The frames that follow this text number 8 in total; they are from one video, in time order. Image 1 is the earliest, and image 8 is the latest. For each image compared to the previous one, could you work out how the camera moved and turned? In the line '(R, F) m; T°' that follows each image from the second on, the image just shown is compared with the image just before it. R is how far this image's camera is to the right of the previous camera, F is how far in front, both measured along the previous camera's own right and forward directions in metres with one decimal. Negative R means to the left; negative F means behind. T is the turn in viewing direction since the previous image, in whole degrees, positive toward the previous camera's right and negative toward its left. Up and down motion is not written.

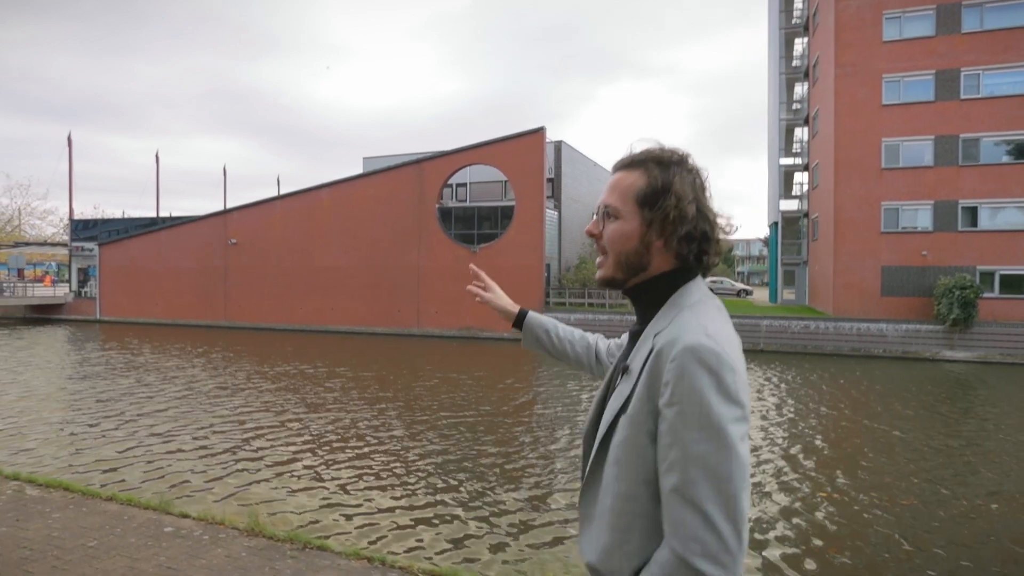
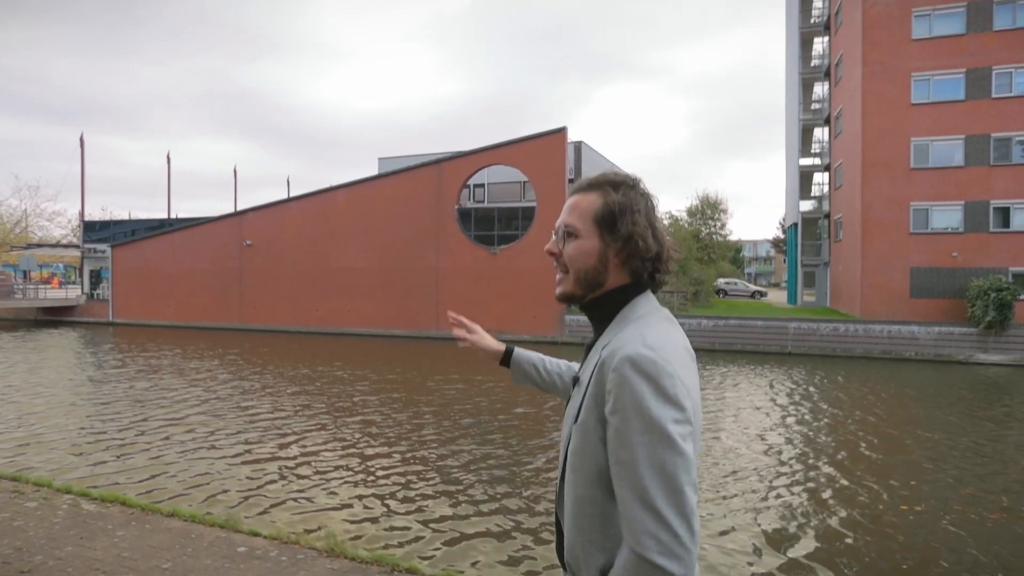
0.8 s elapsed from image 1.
(-0.4, +0.2) m; 0°
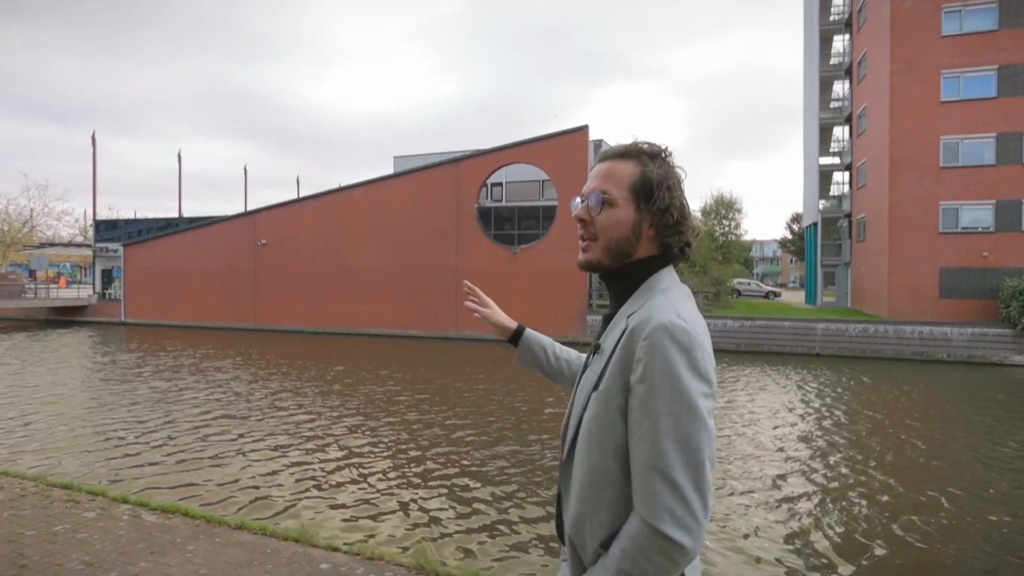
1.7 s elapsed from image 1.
(-0.4, +0.2) m; 0°
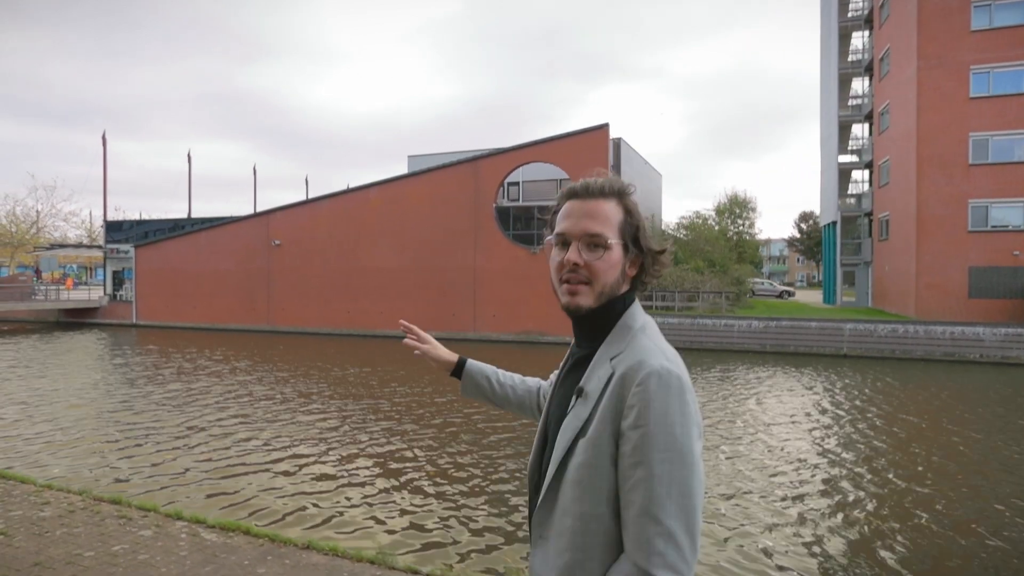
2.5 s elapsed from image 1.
(-0.4, +0.2) m; 0°
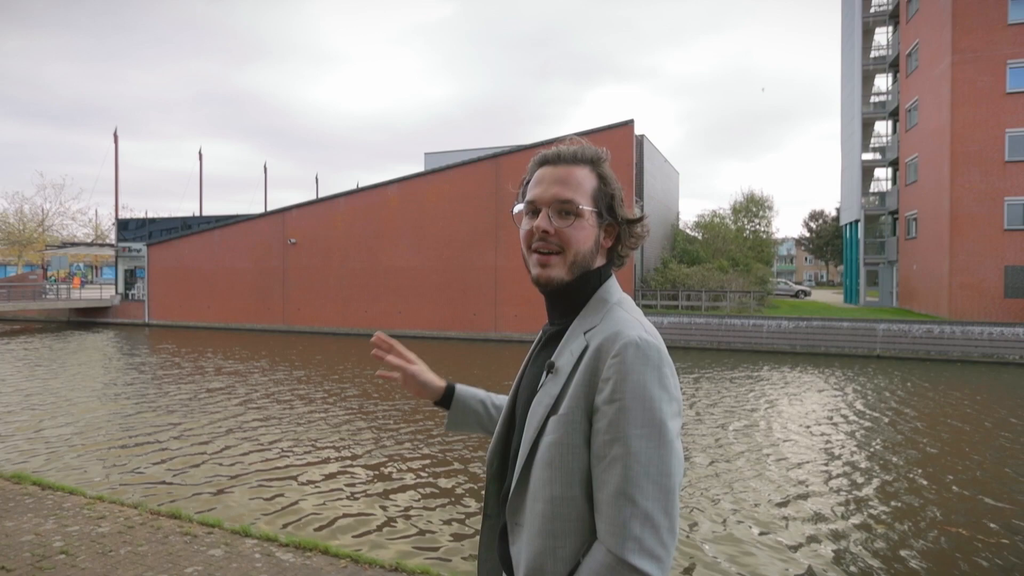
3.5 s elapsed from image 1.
(-0.5, +0.3) m; 0°
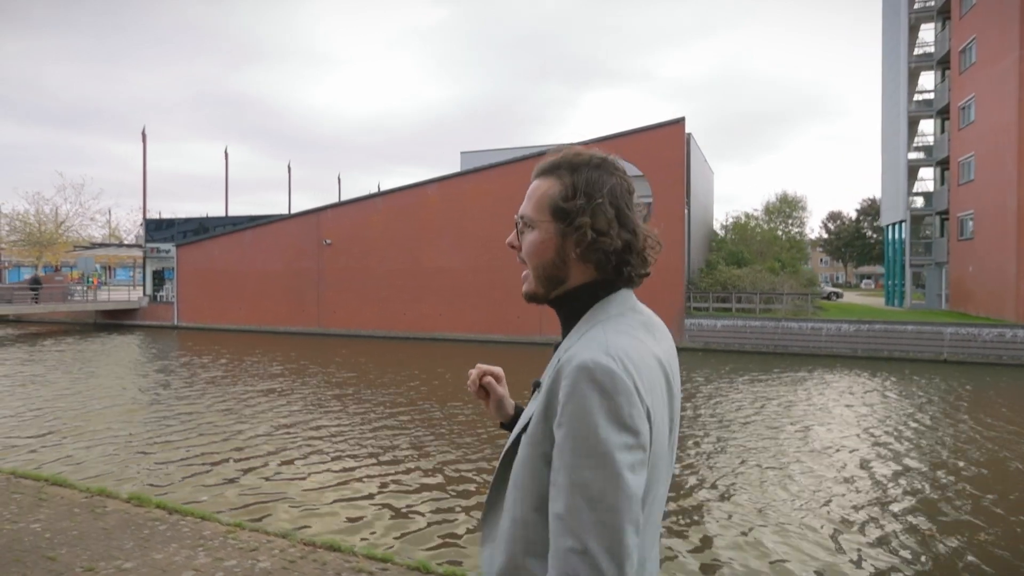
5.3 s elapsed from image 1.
(-1.0, +0.4) m; 0°
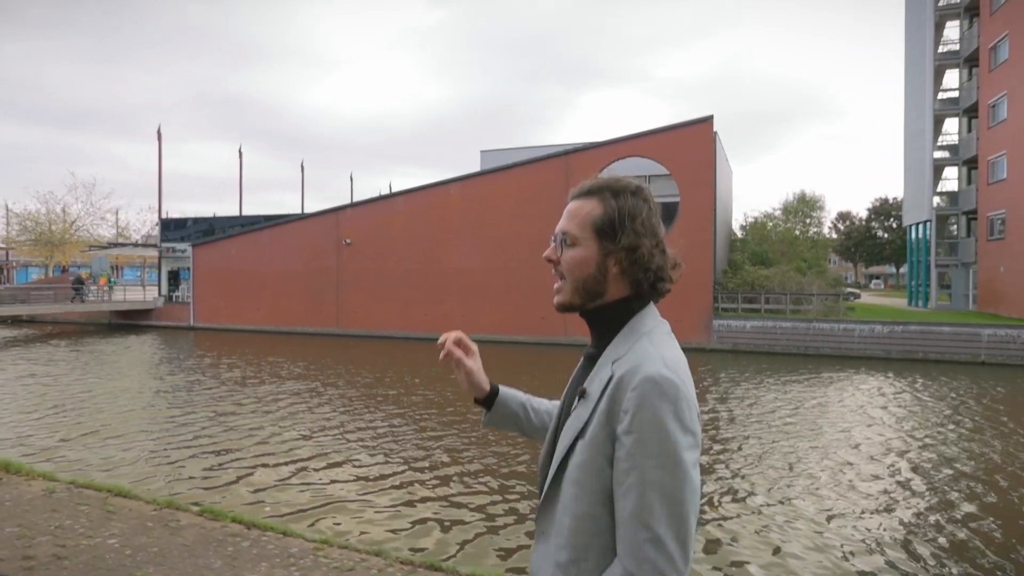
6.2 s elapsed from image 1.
(-0.5, +0.2) m; 0°
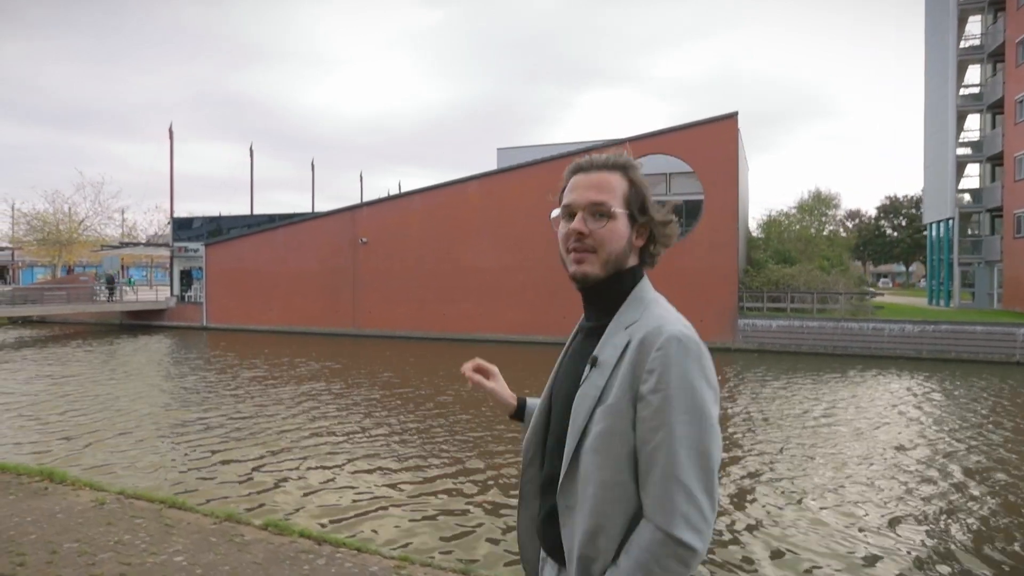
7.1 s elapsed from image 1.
(-0.4, +0.2) m; 0°
